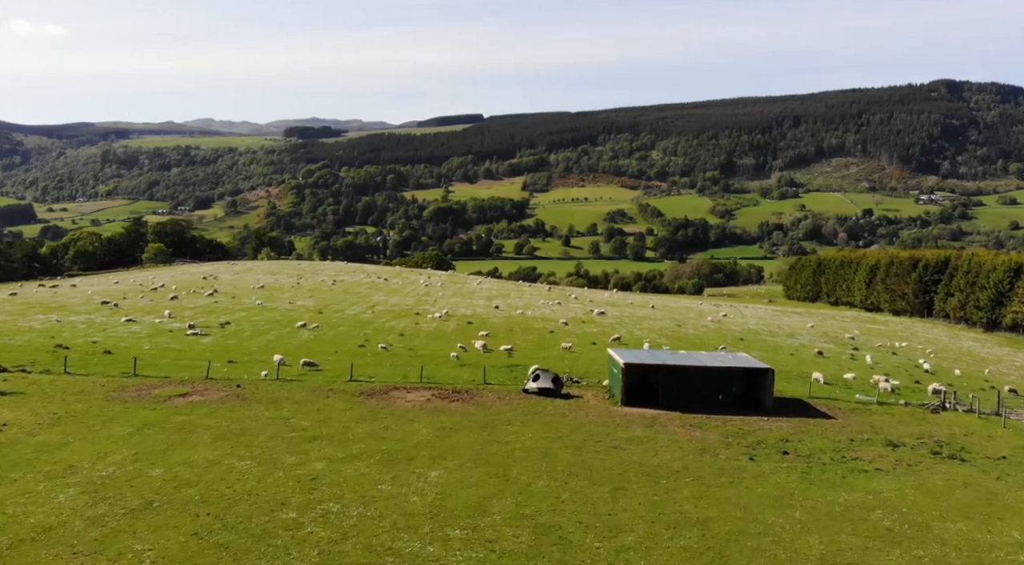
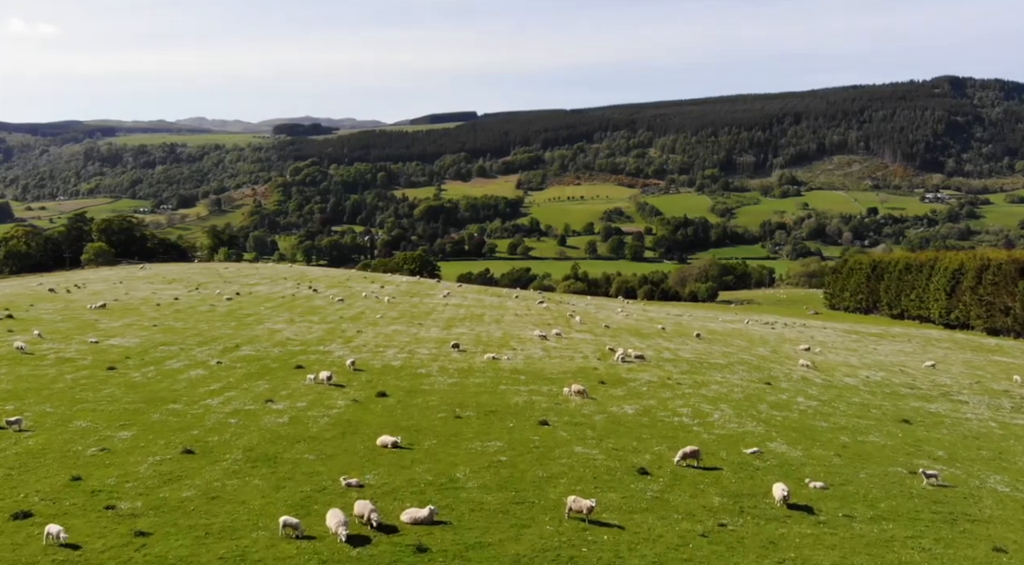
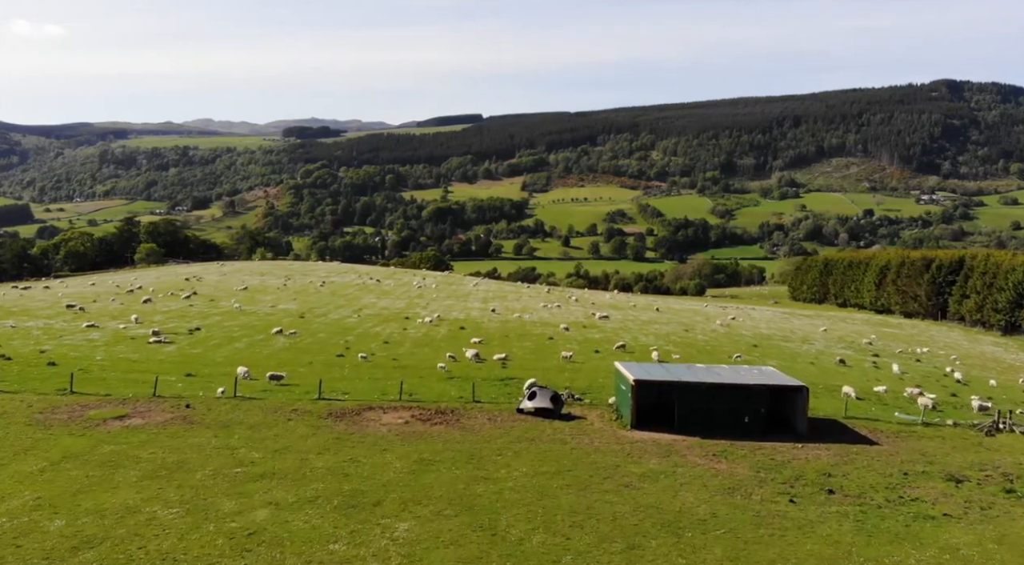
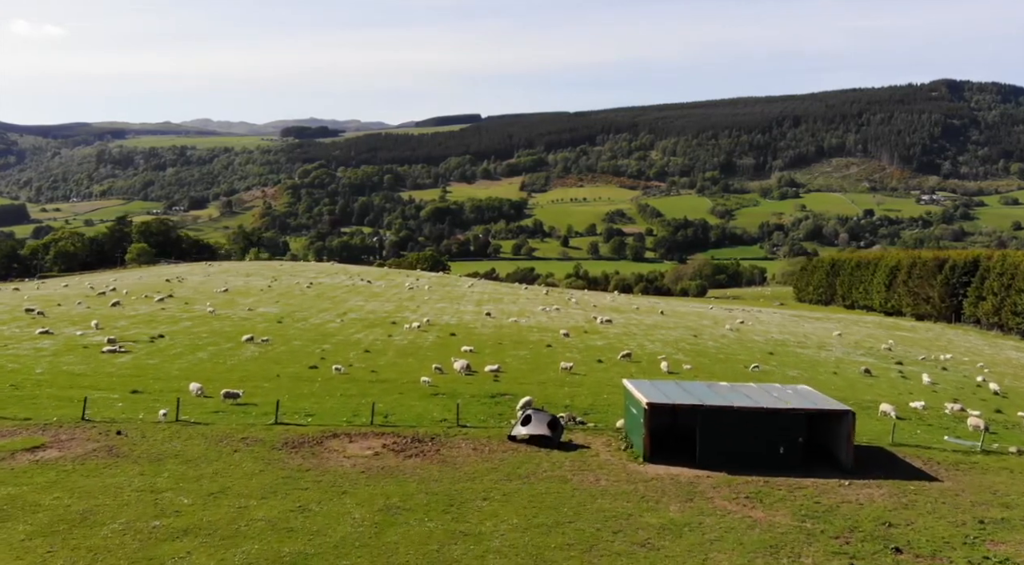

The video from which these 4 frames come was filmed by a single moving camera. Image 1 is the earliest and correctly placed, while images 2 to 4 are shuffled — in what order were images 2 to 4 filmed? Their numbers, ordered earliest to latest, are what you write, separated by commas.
3, 4, 2
